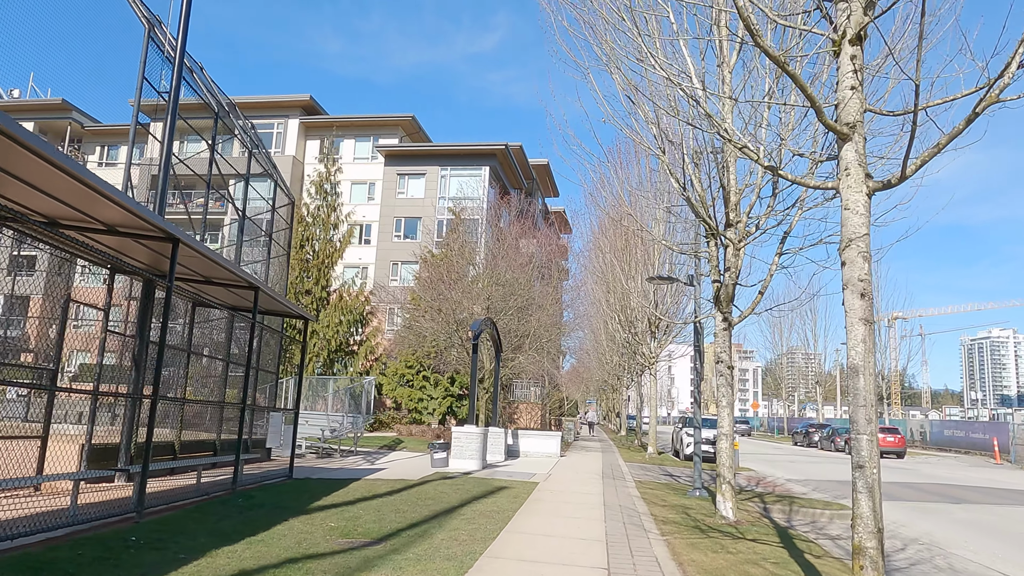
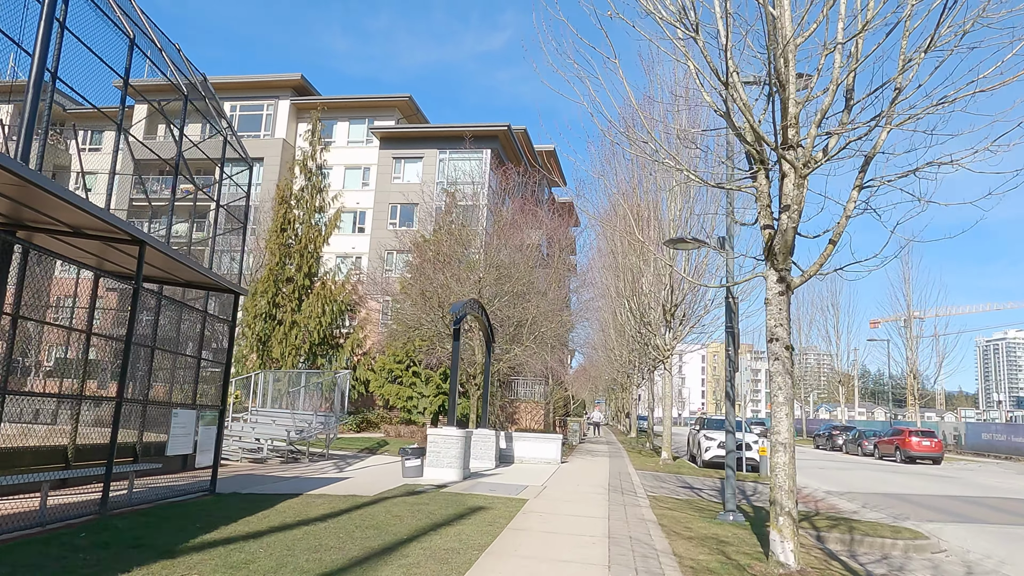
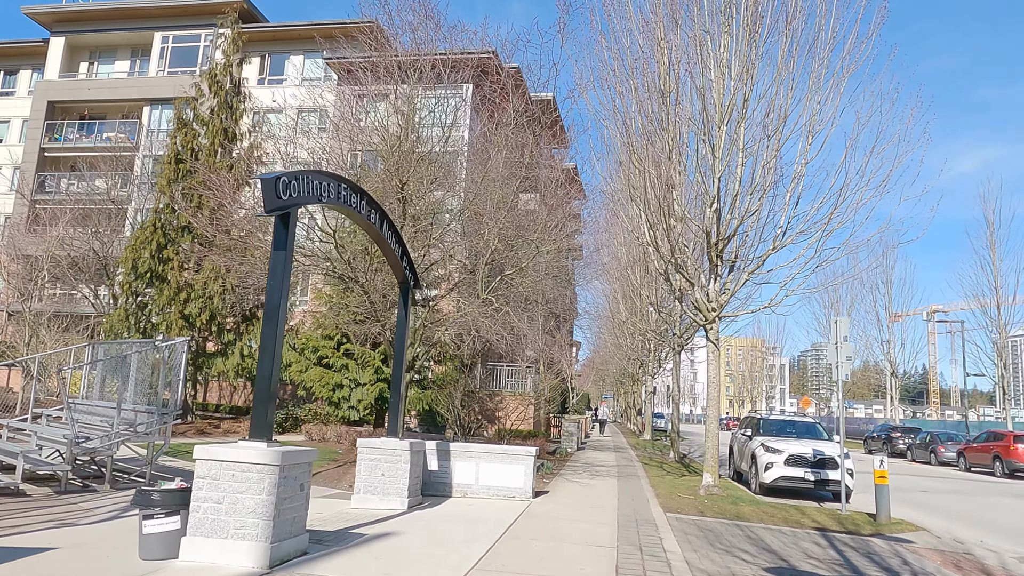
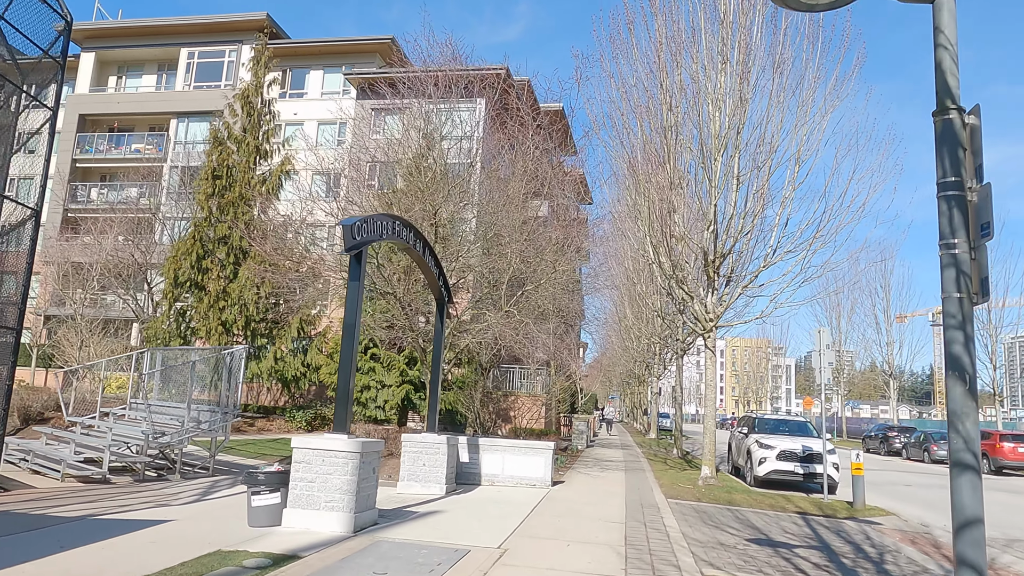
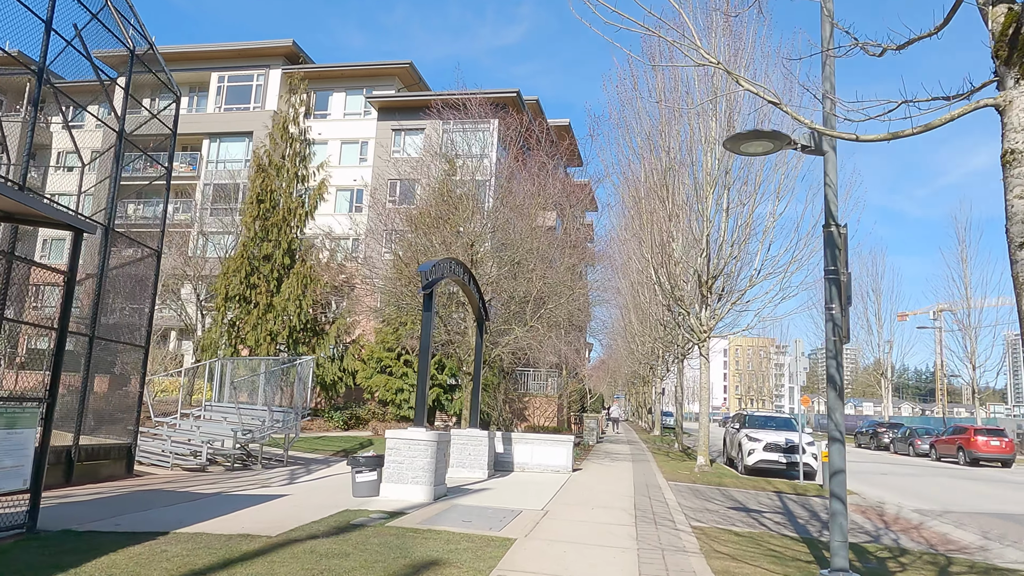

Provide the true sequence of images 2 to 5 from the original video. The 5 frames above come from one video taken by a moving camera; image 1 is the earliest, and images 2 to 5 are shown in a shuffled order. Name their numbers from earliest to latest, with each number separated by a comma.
2, 5, 4, 3
